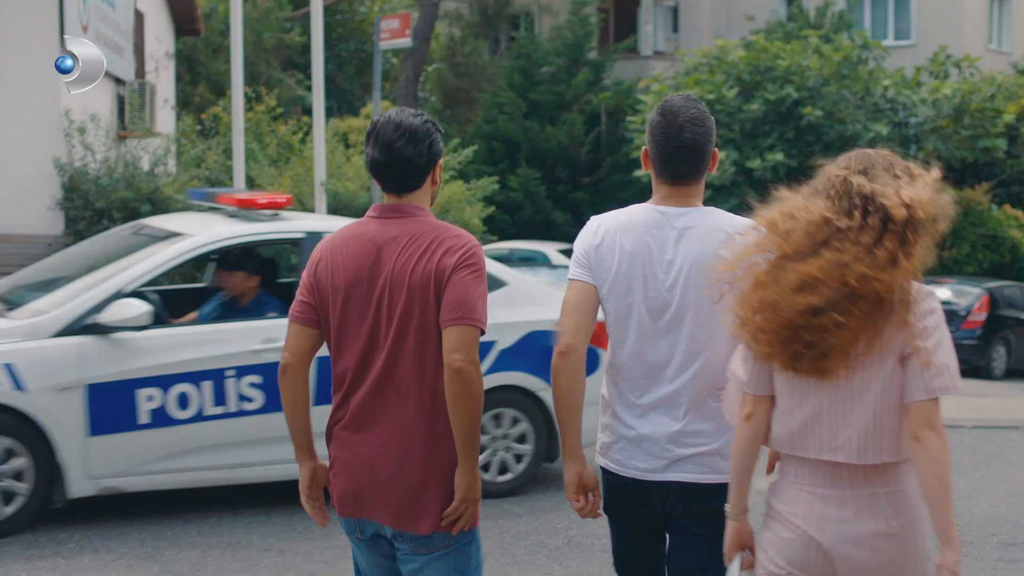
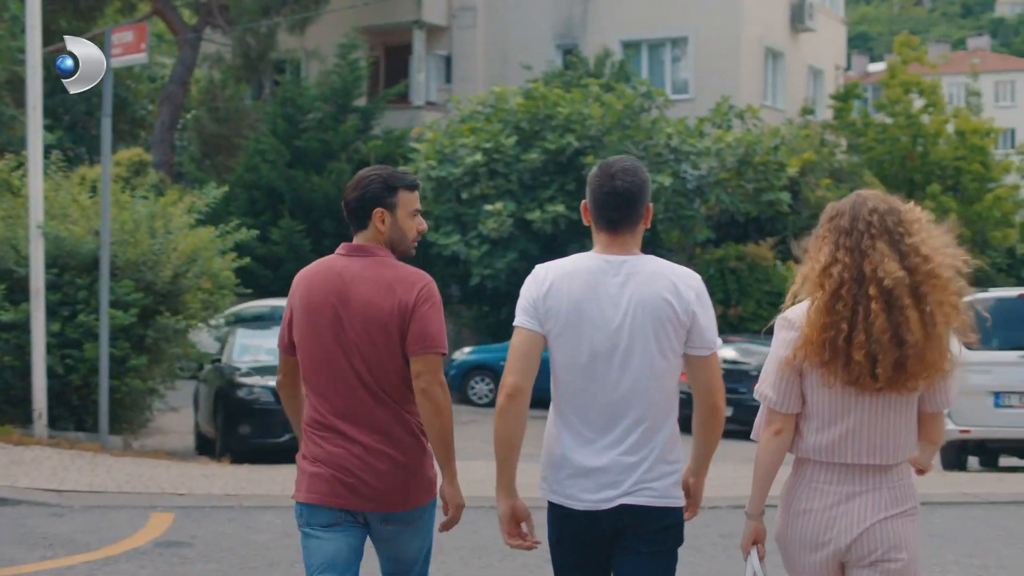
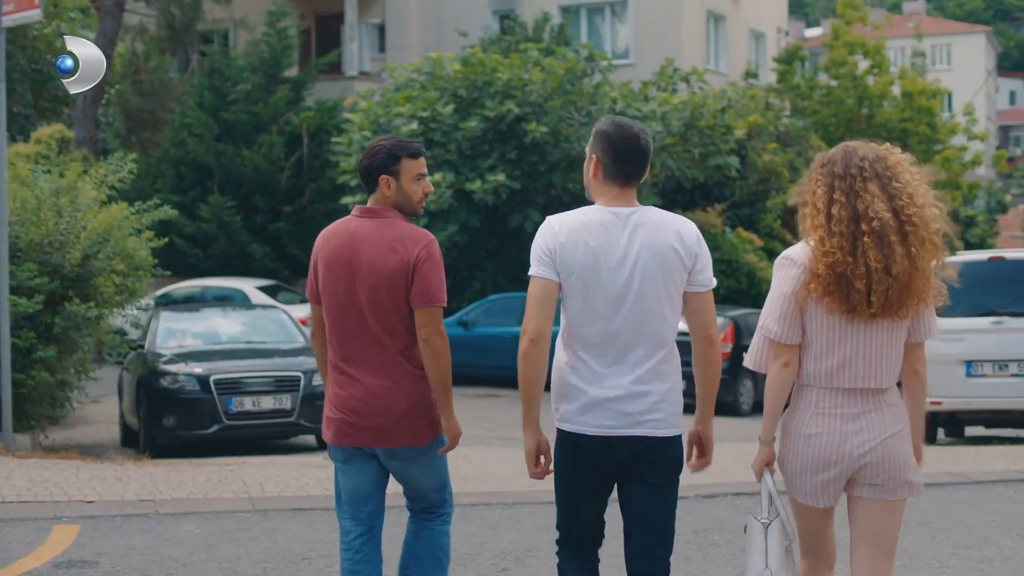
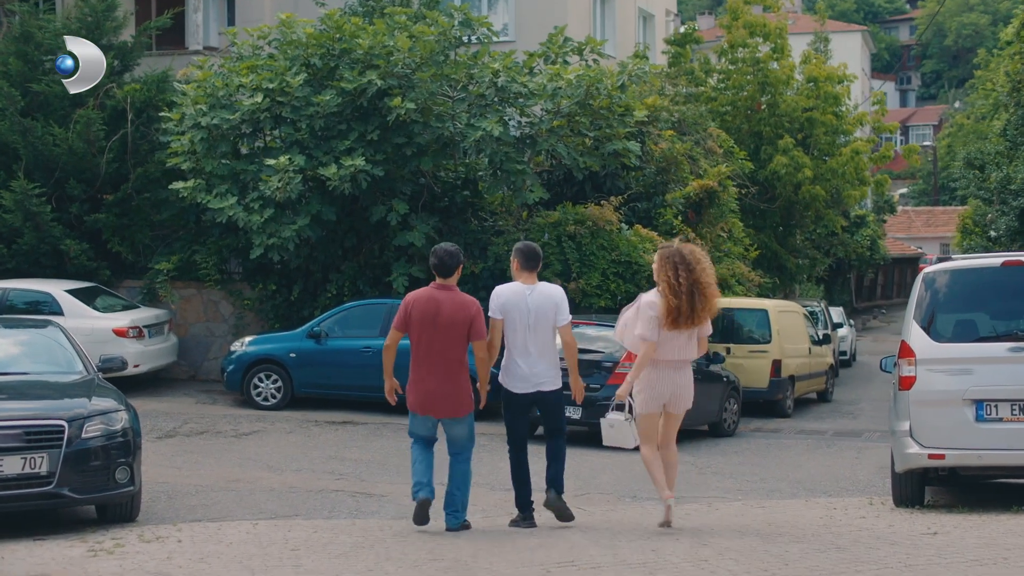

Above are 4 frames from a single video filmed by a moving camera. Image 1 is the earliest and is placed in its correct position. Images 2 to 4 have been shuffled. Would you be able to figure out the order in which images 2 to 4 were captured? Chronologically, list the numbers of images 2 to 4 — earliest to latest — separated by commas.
2, 3, 4
